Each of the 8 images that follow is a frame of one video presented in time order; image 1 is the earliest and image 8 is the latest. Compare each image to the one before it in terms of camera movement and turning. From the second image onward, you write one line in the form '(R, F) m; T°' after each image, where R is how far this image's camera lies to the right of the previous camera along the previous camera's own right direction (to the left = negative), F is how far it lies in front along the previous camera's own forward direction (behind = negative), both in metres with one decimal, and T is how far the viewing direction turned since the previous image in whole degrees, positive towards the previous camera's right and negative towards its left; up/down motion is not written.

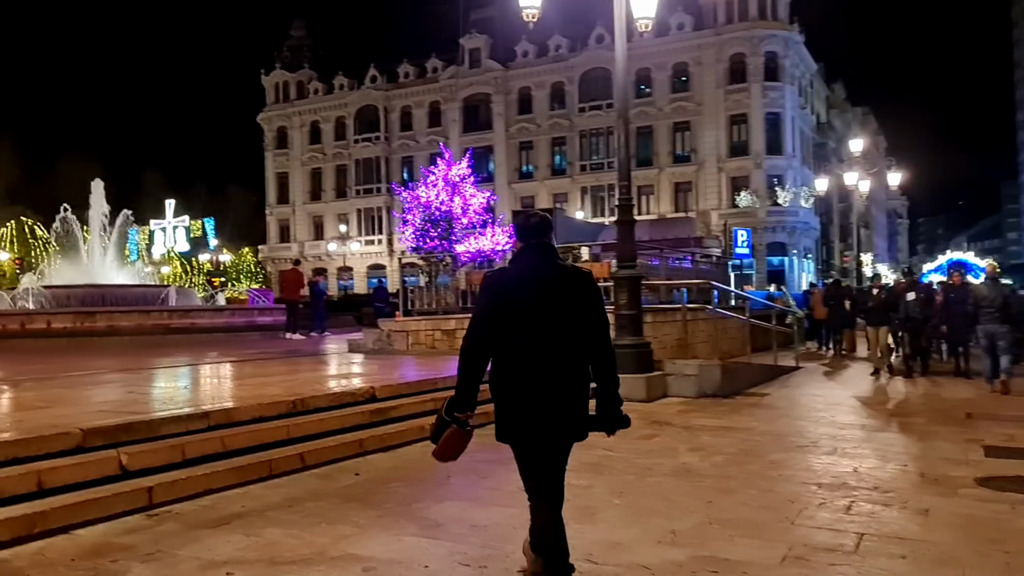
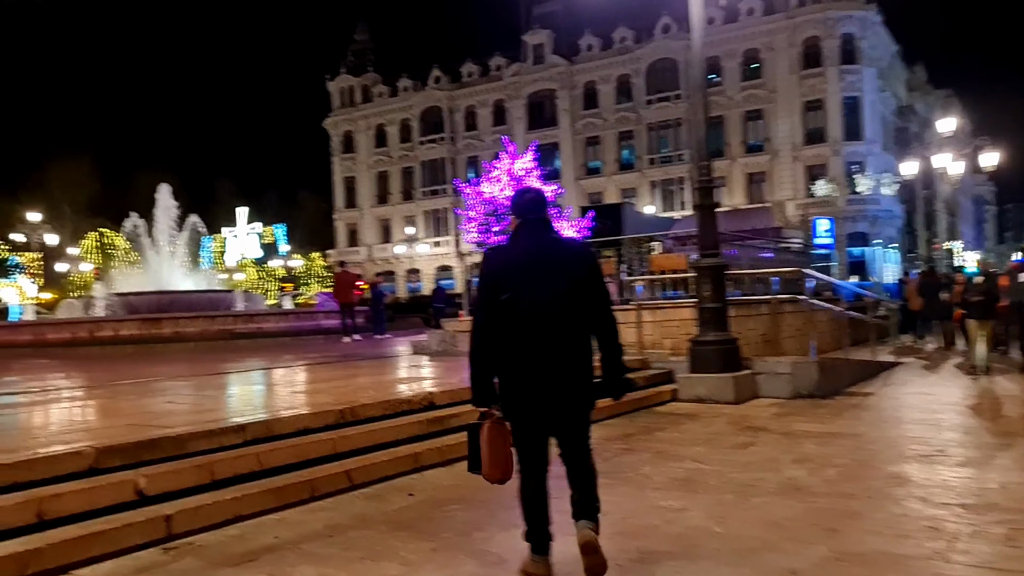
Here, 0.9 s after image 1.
(0.0, +0.8) m; -4°
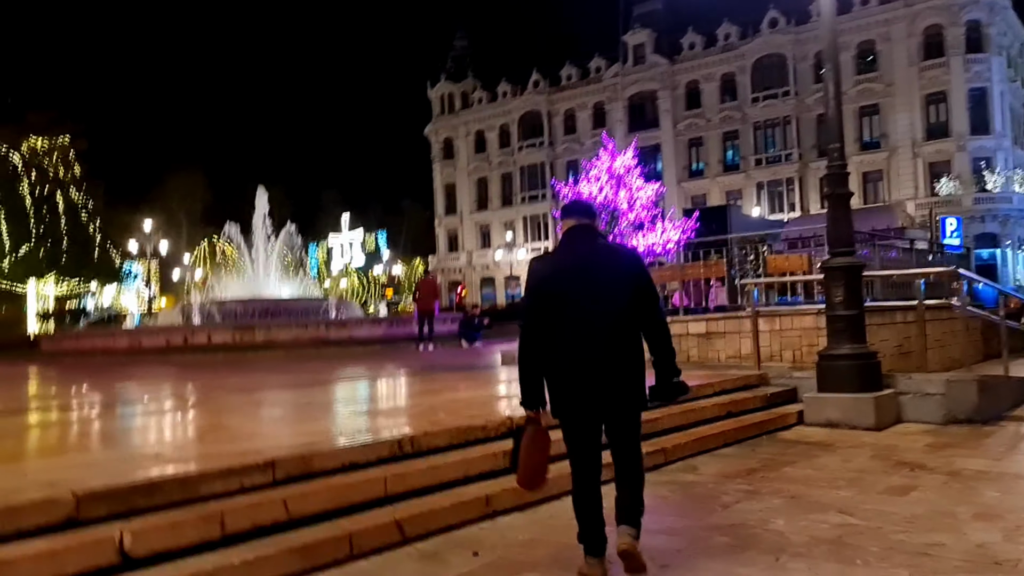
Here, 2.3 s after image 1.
(0.0, +1.1) m; -7°
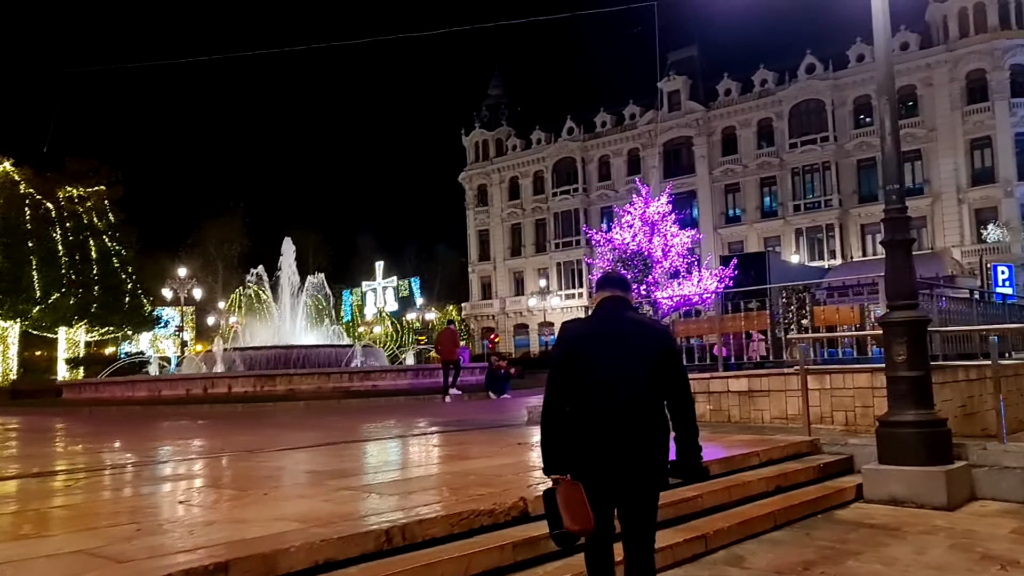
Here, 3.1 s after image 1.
(+0.1, +0.8) m; -2°
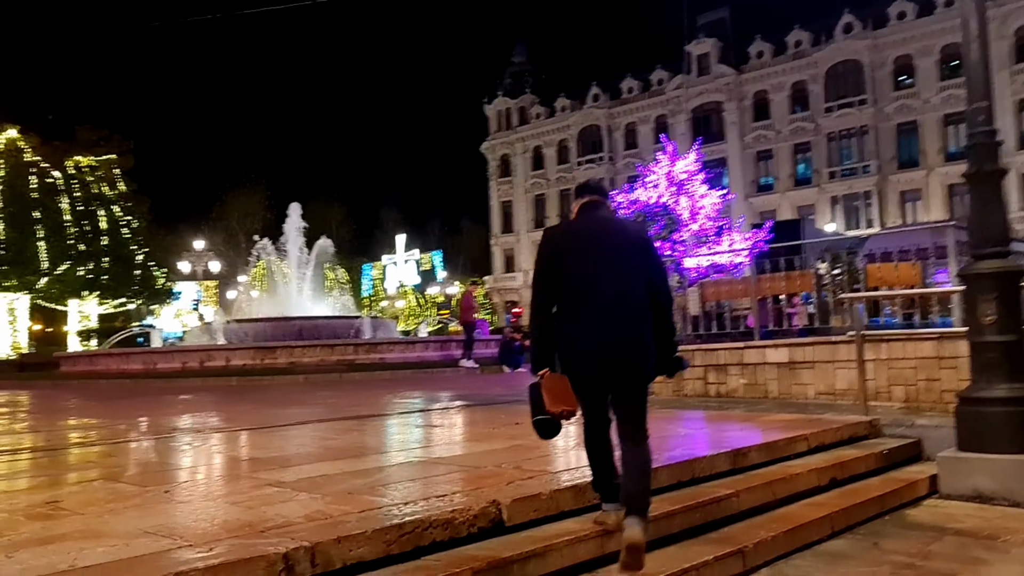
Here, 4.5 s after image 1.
(+0.3, +1.4) m; -2°
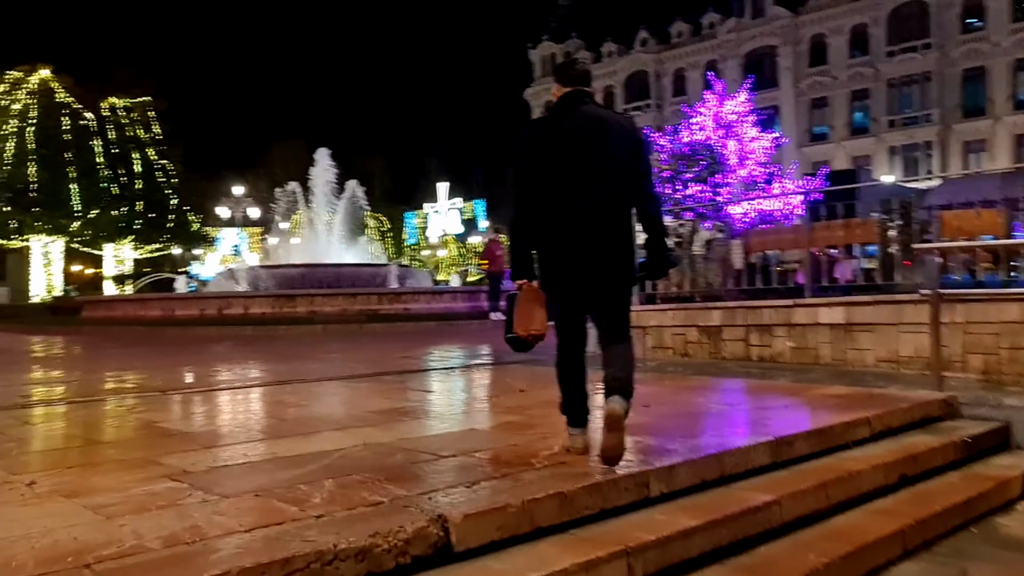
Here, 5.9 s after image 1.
(+0.3, +1.1) m; -3°
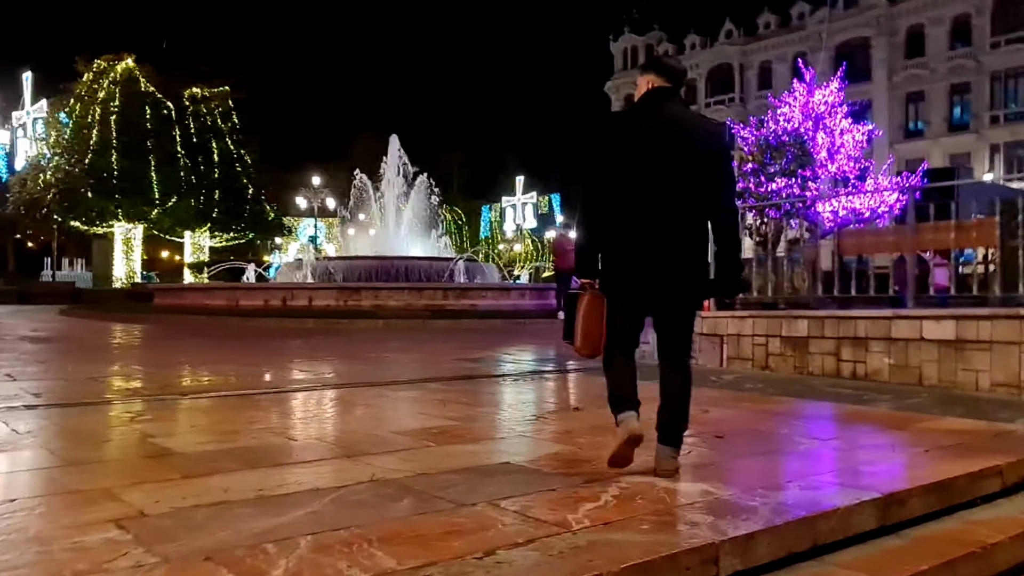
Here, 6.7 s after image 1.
(+0.1, +0.8) m; -5°
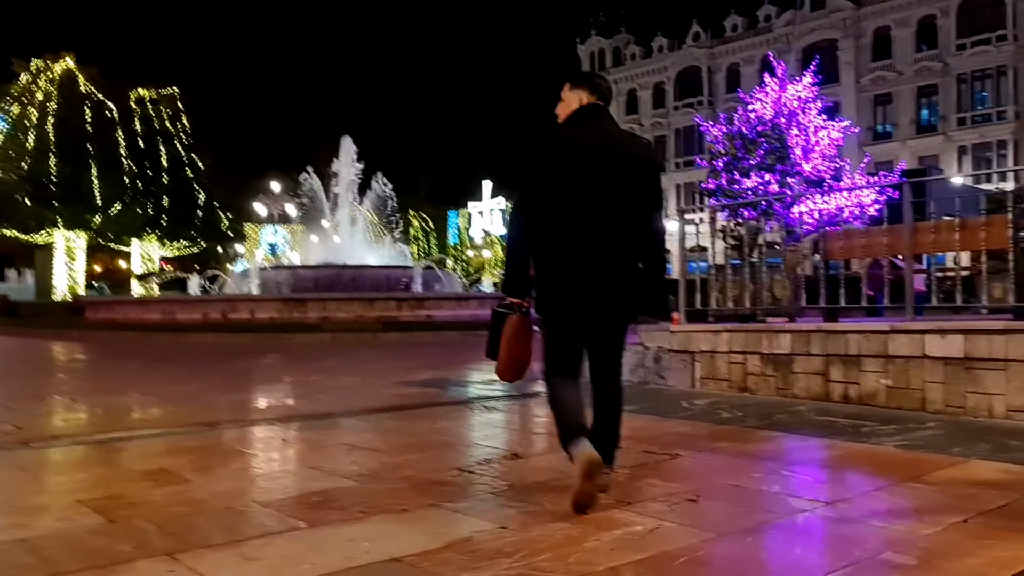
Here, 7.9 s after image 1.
(+0.3, +1.1) m; +2°
